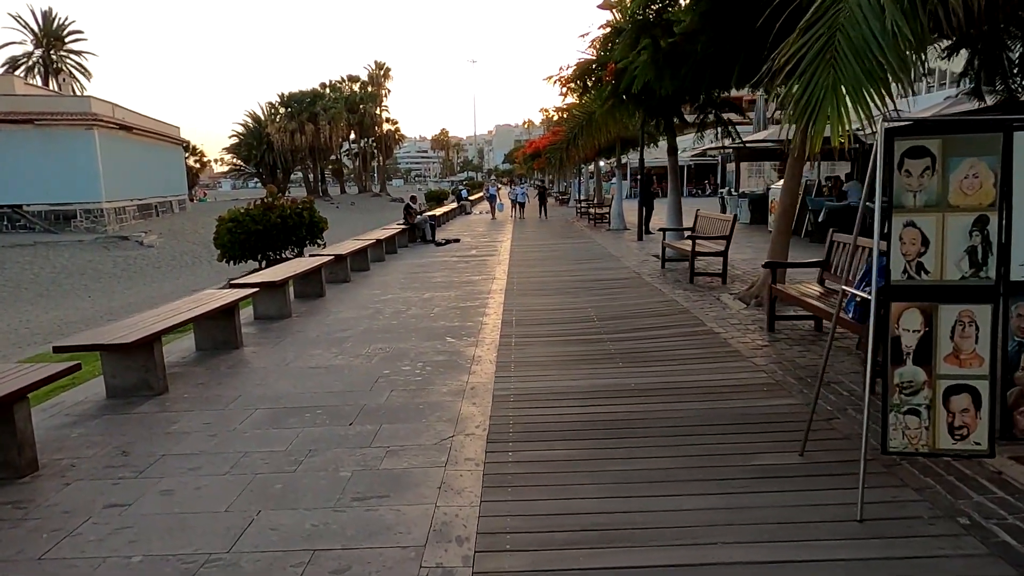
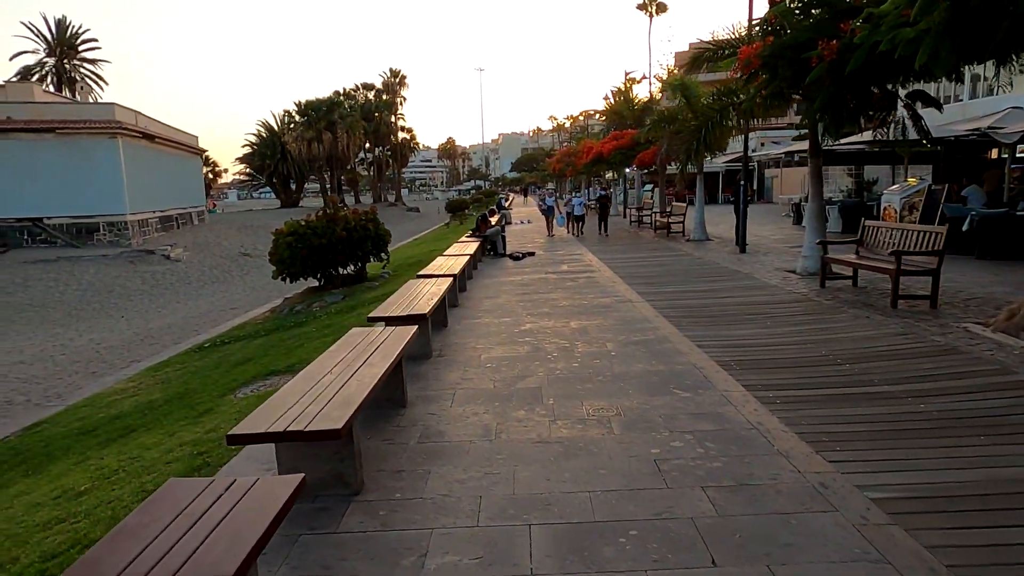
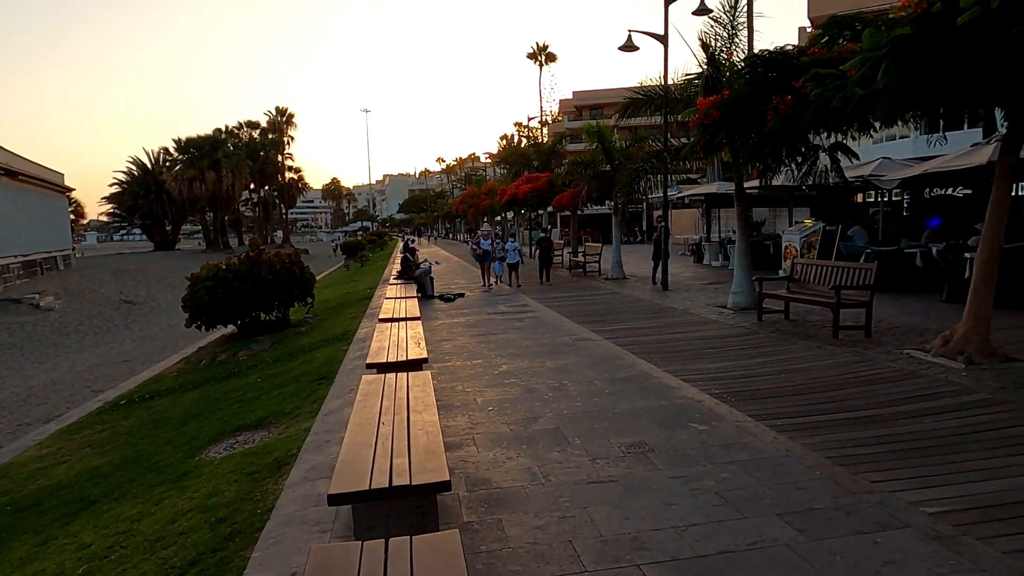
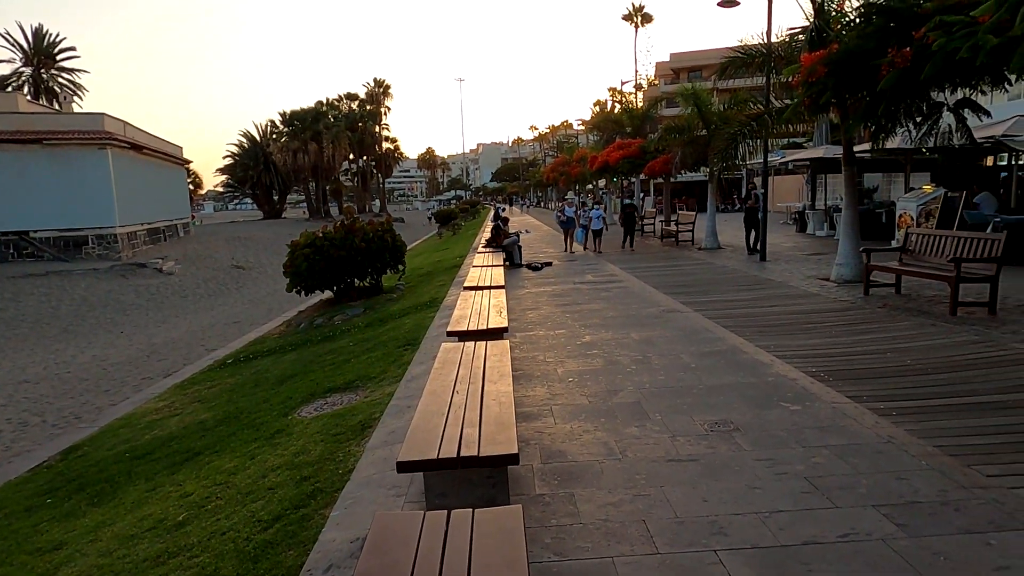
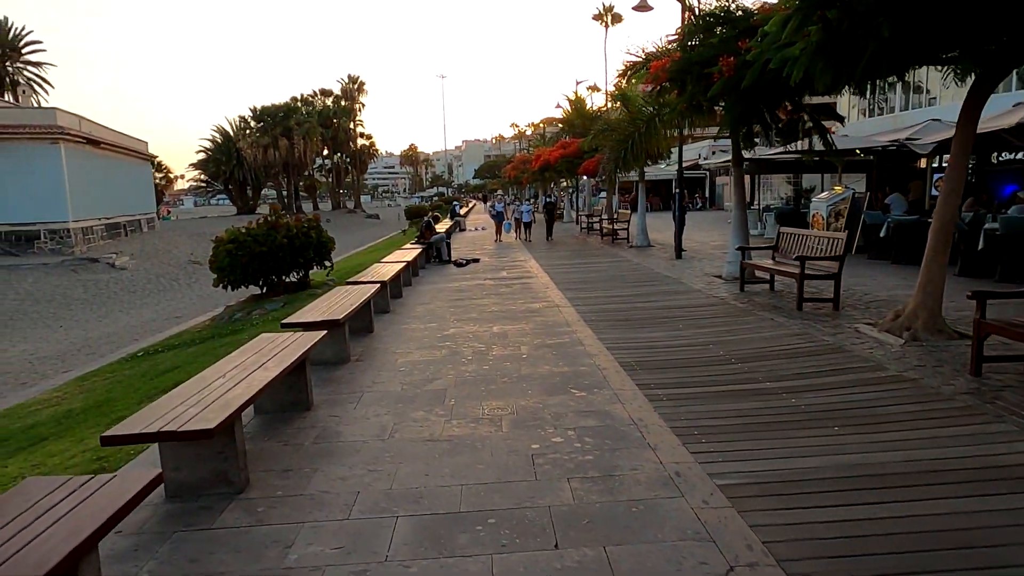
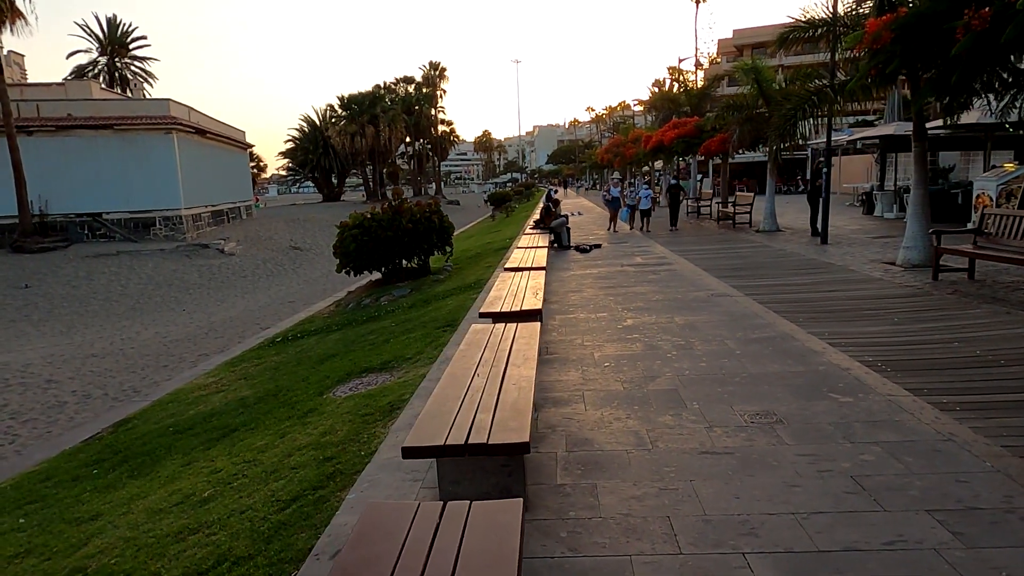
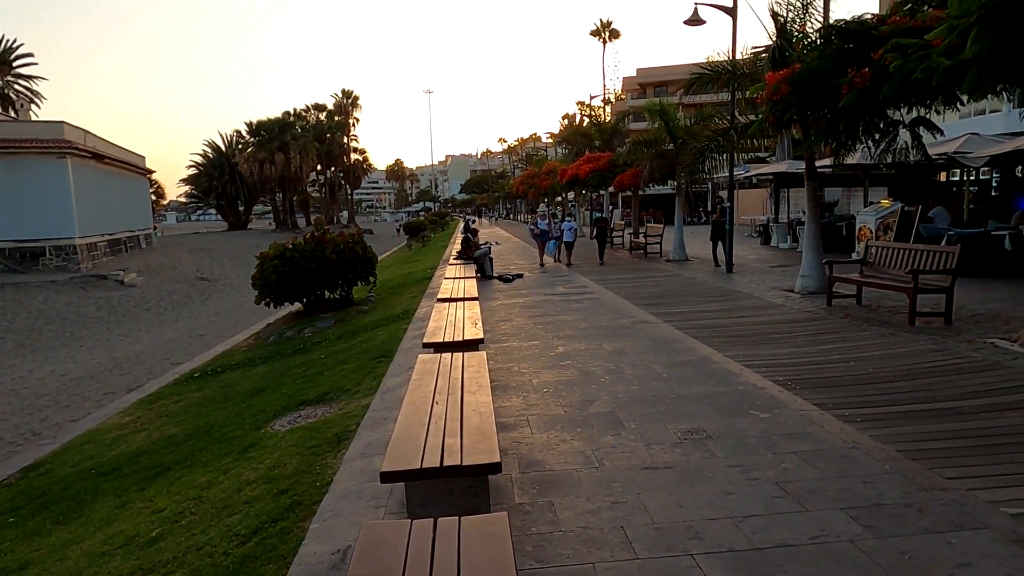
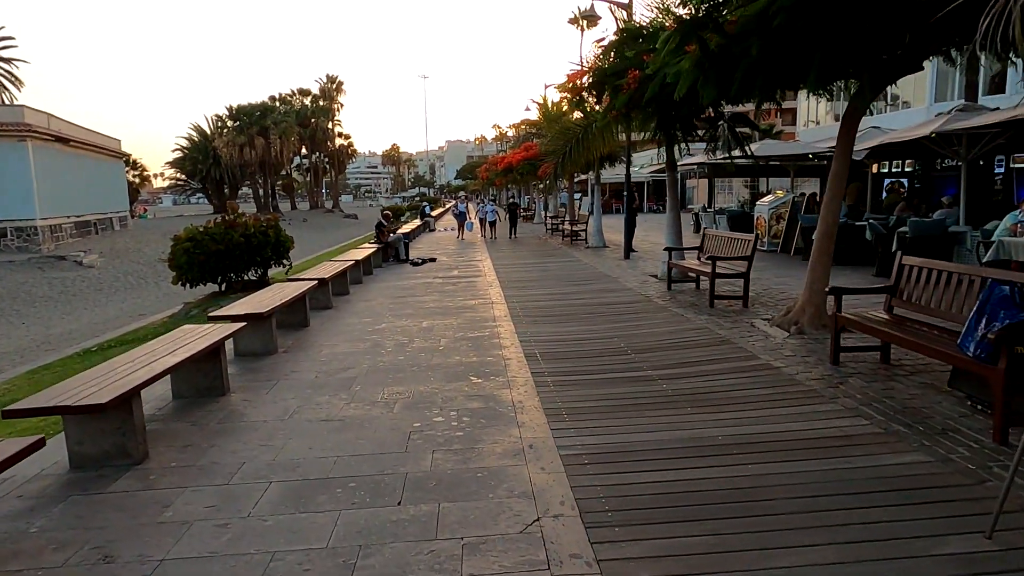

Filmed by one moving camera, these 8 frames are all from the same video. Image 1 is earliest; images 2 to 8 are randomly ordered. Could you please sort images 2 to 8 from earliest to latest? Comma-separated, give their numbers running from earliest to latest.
8, 5, 2, 6, 4, 7, 3
